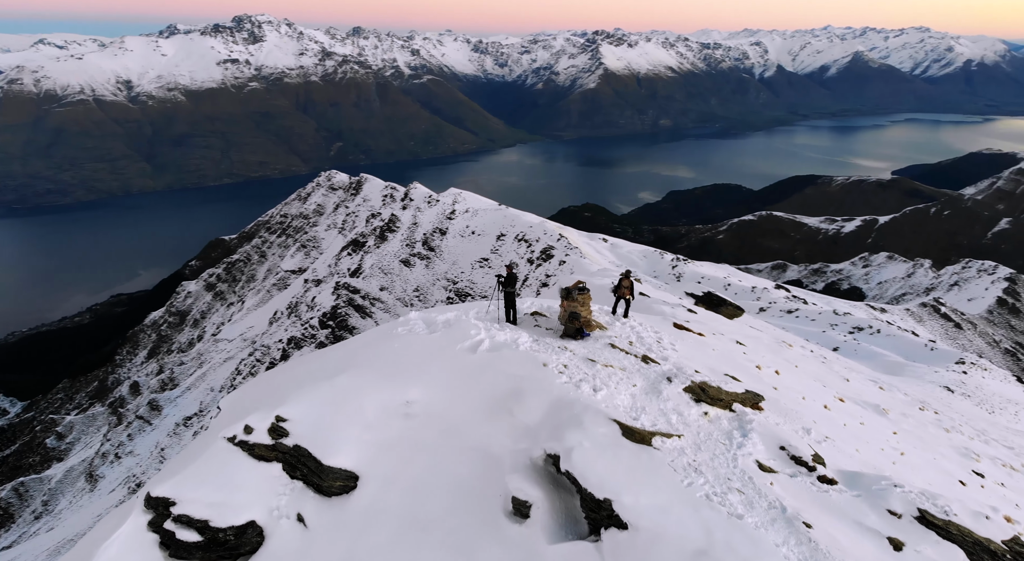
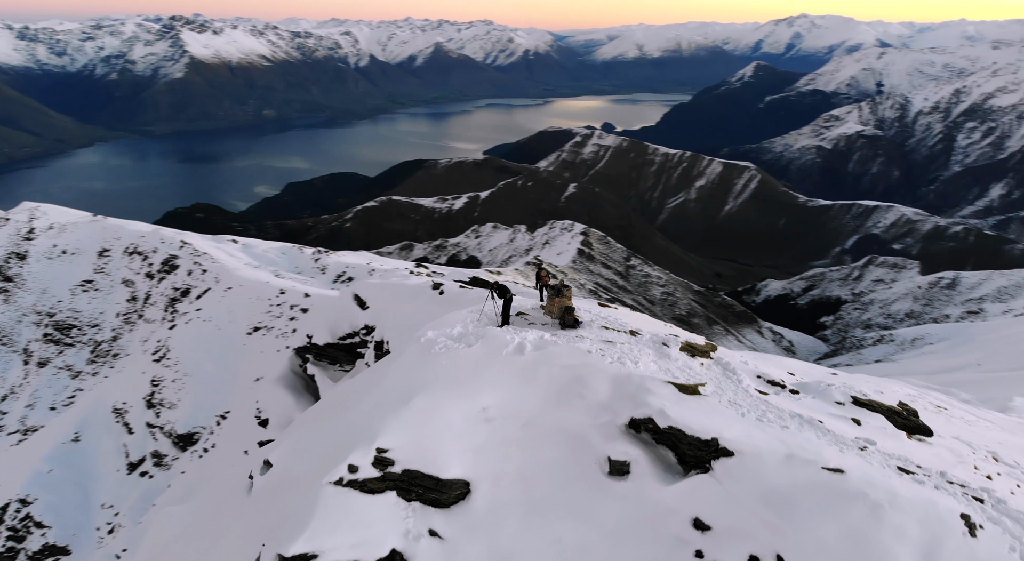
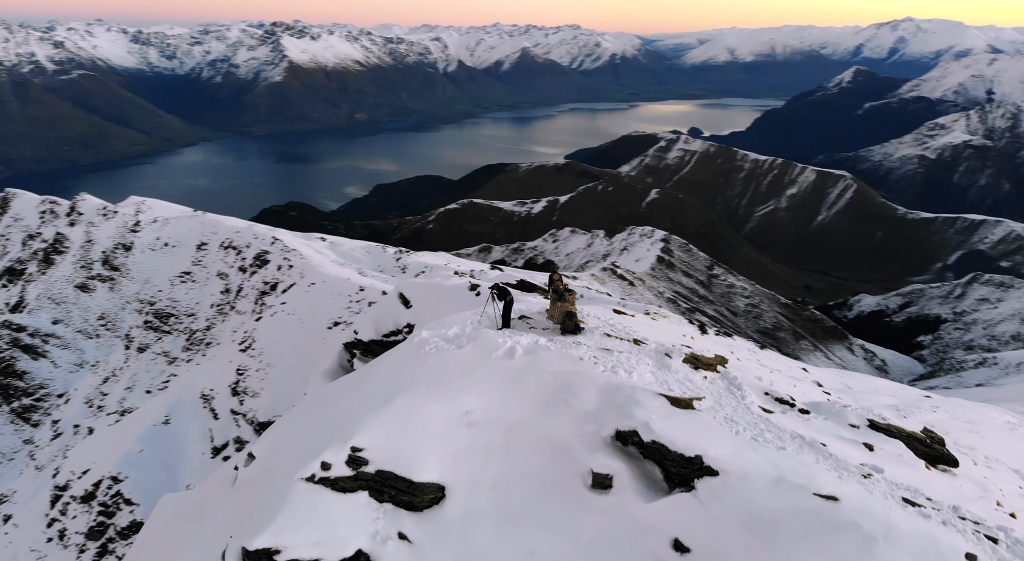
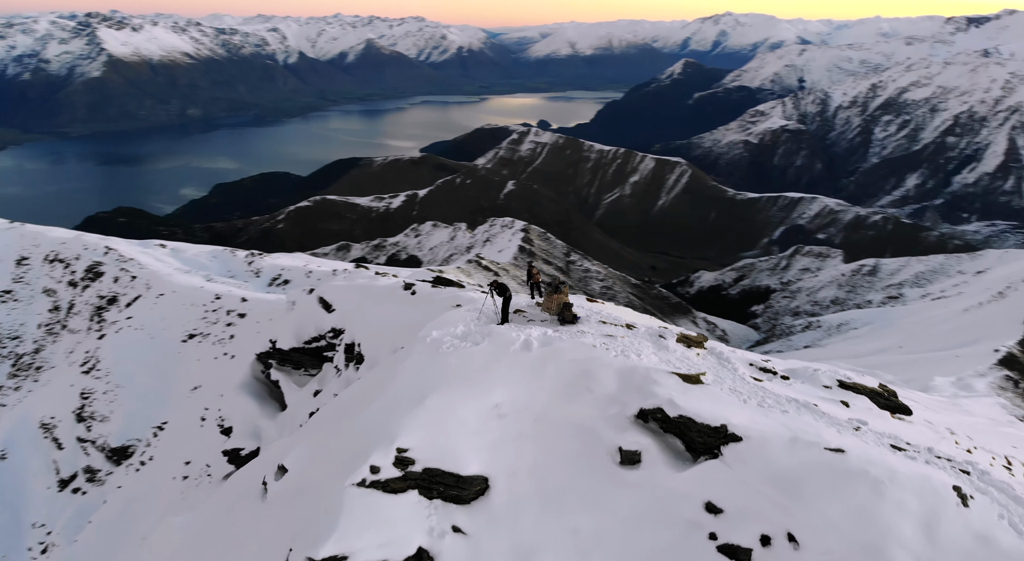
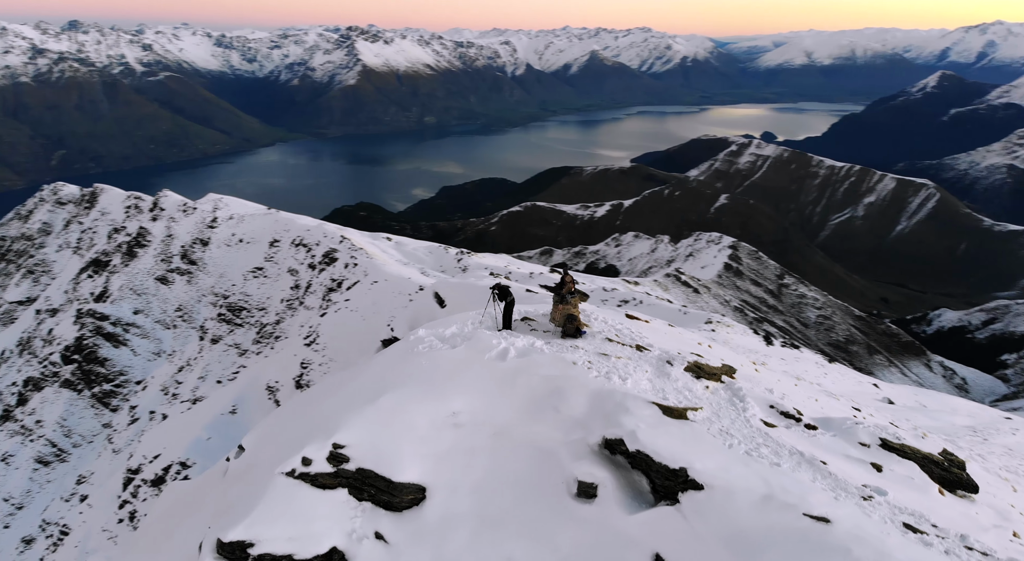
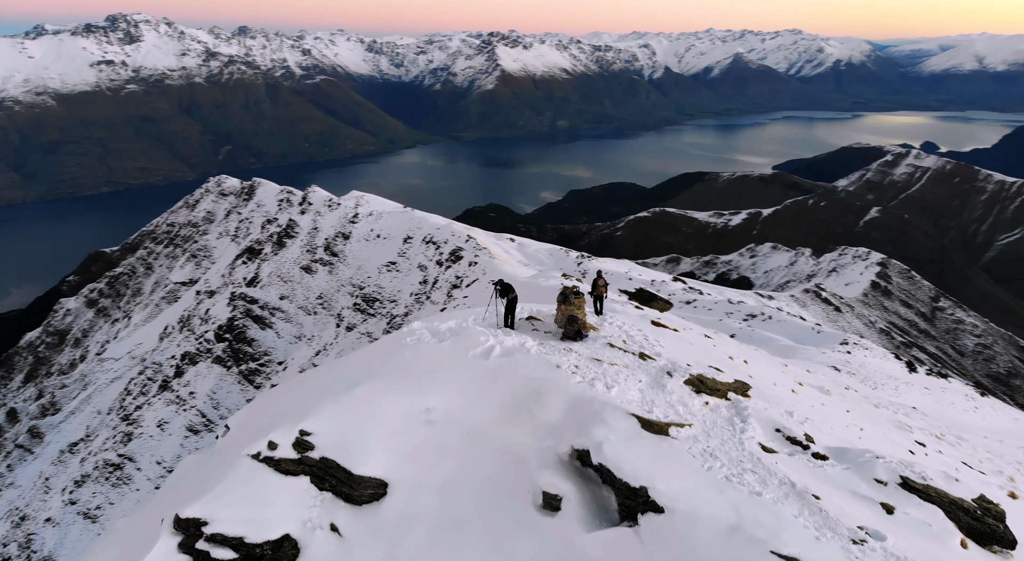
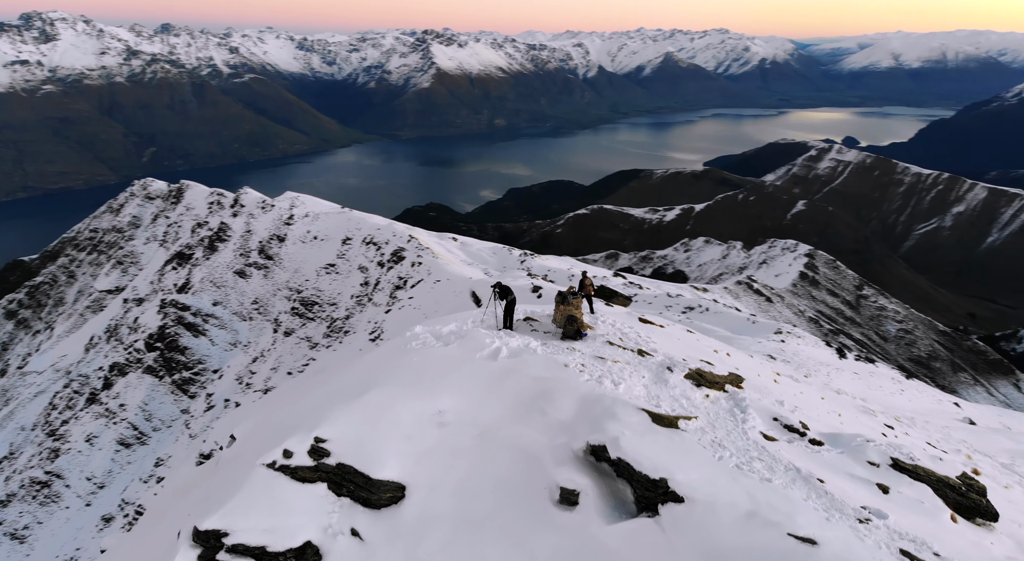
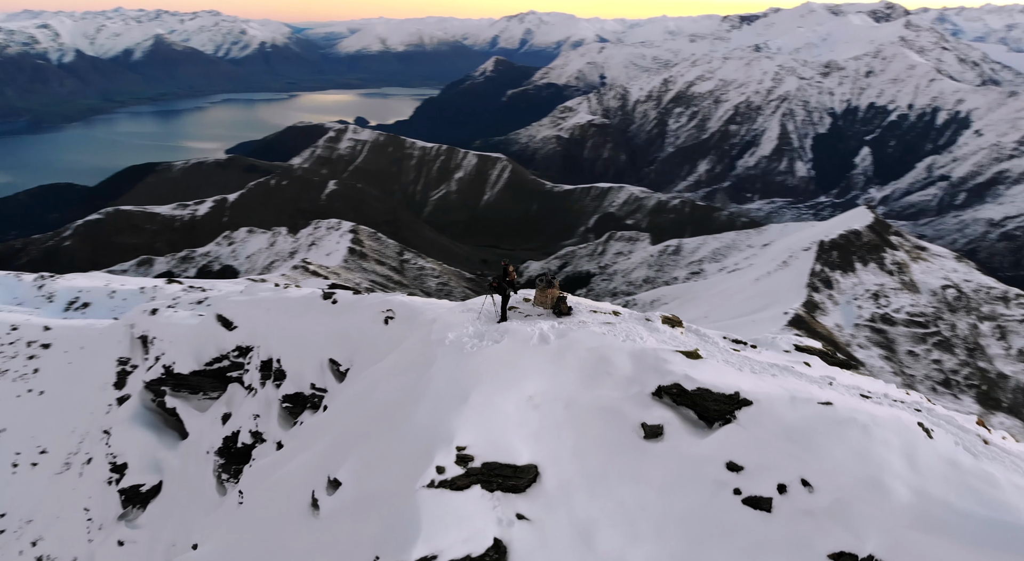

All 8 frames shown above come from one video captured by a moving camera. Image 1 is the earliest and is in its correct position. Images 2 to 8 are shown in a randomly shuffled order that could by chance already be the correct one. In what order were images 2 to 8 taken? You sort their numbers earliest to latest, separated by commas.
6, 7, 5, 3, 2, 4, 8
